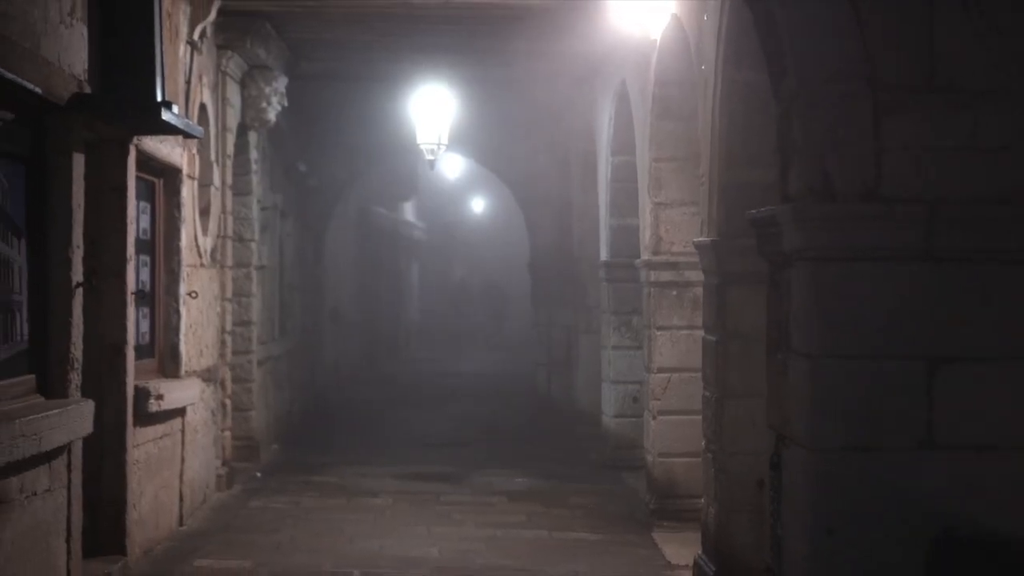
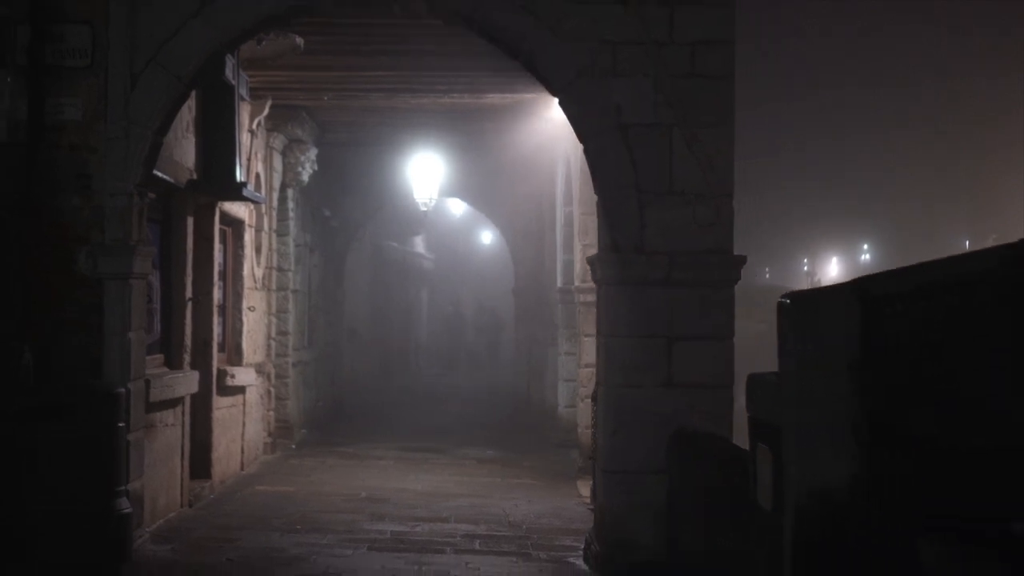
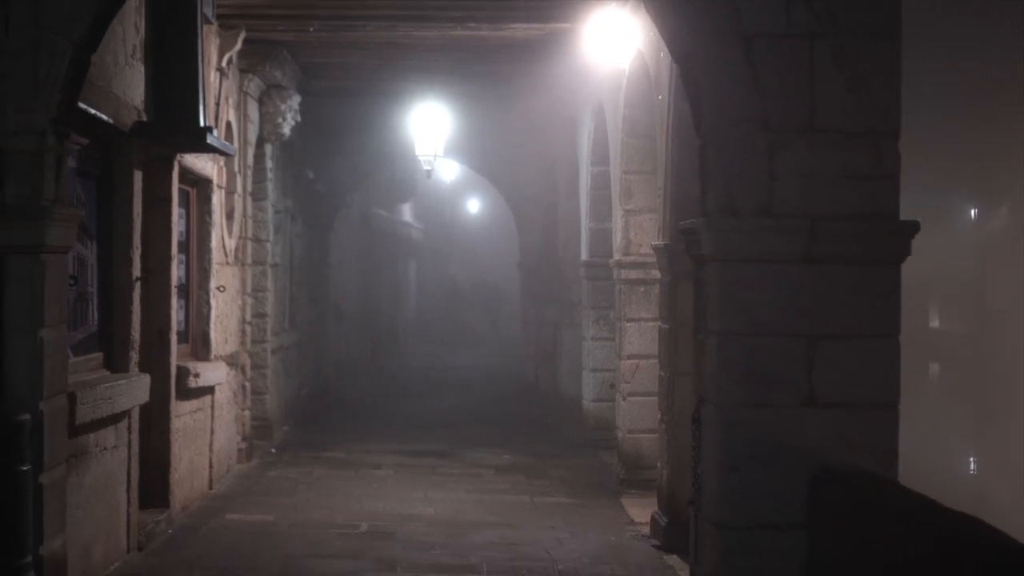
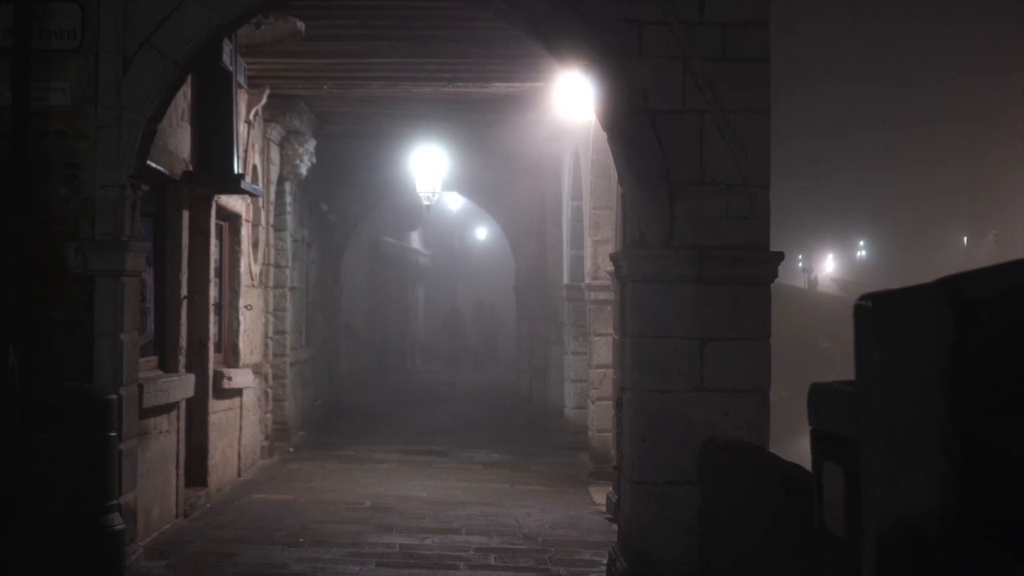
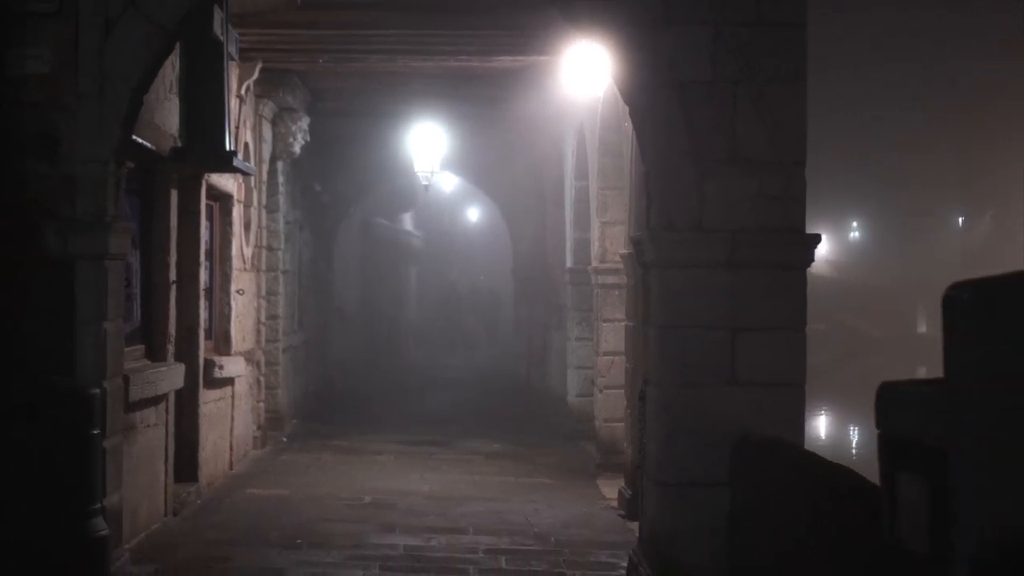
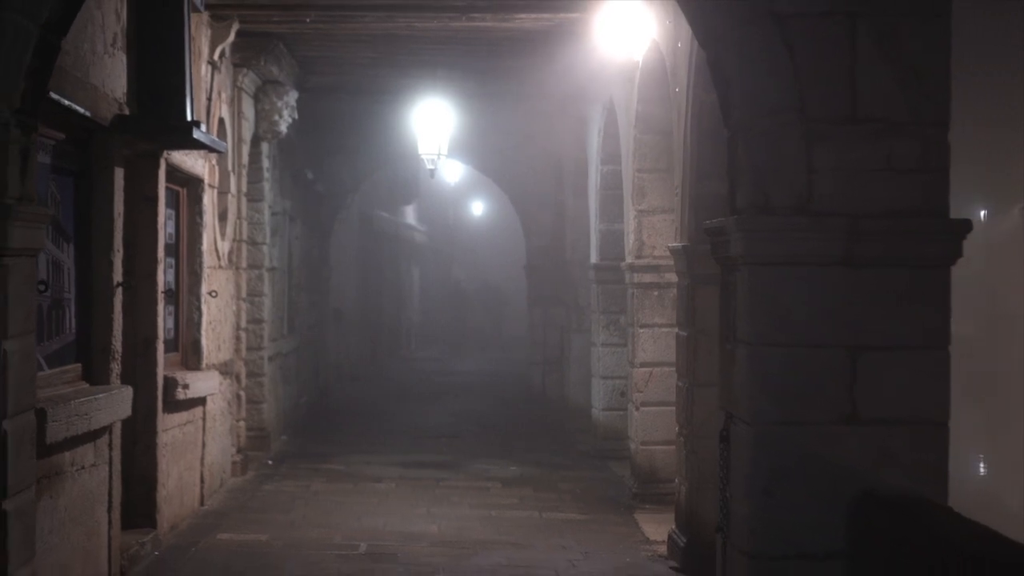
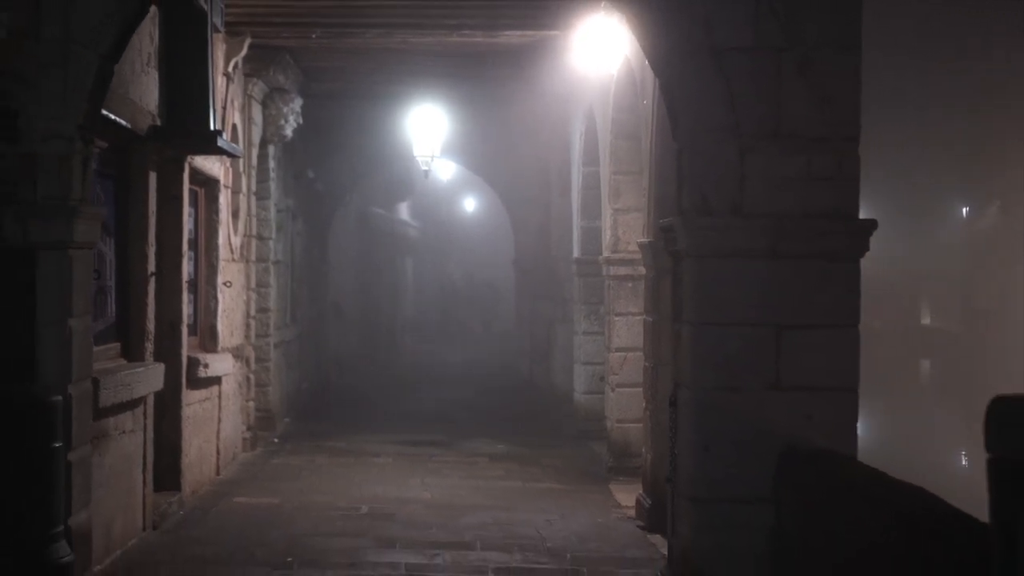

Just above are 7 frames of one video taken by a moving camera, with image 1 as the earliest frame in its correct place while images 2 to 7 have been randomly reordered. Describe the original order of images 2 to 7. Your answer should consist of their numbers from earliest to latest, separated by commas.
6, 3, 7, 5, 4, 2
